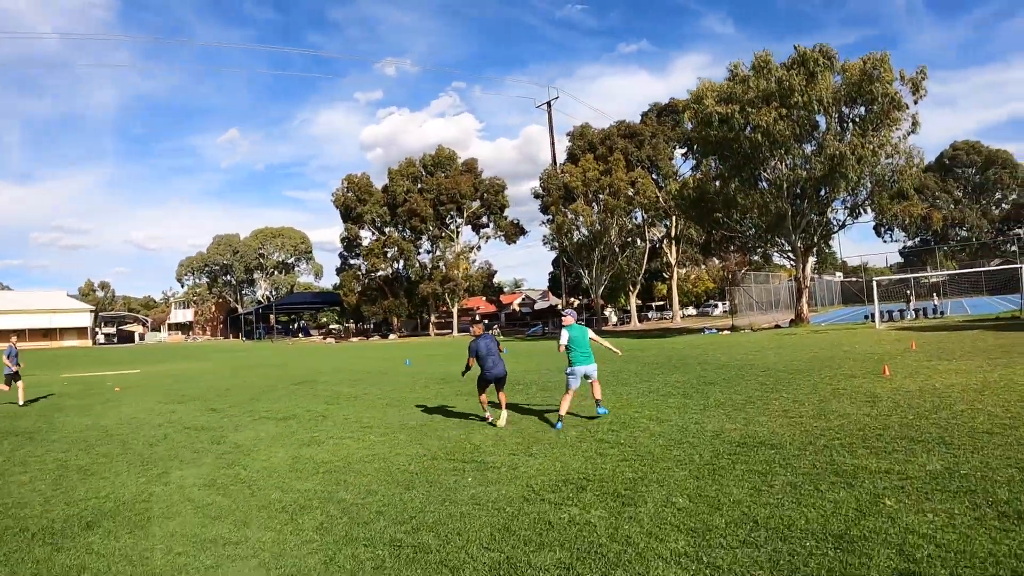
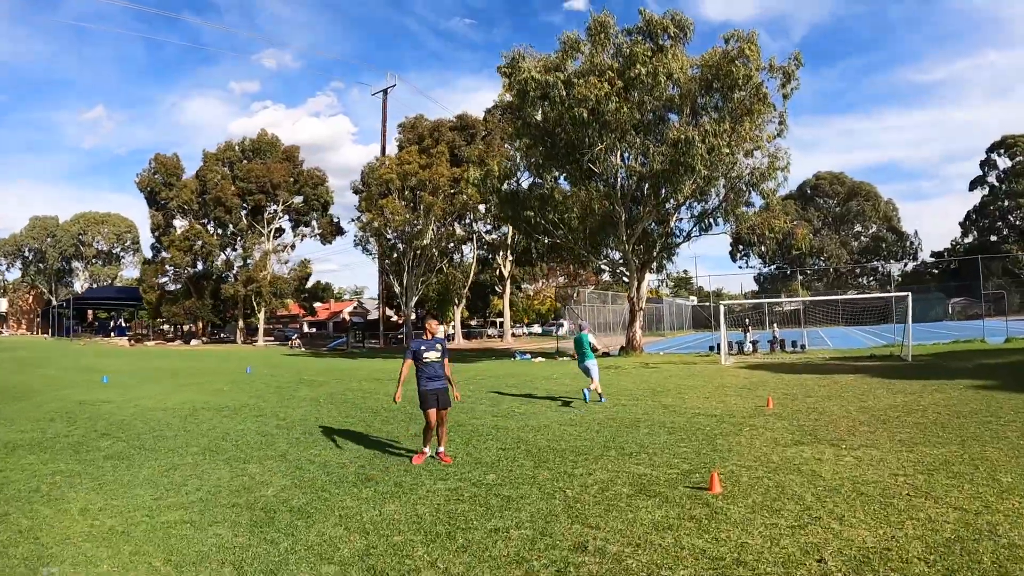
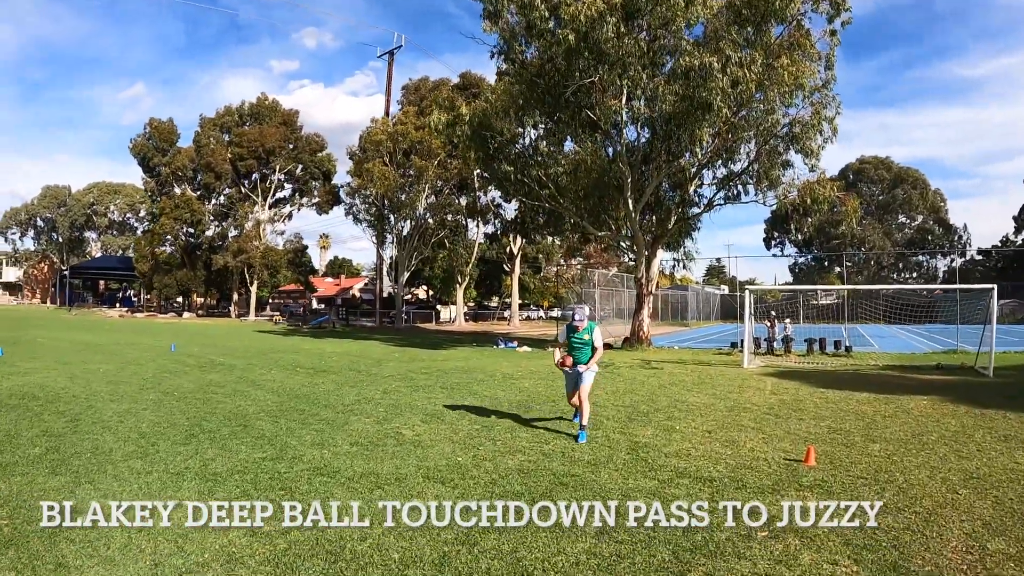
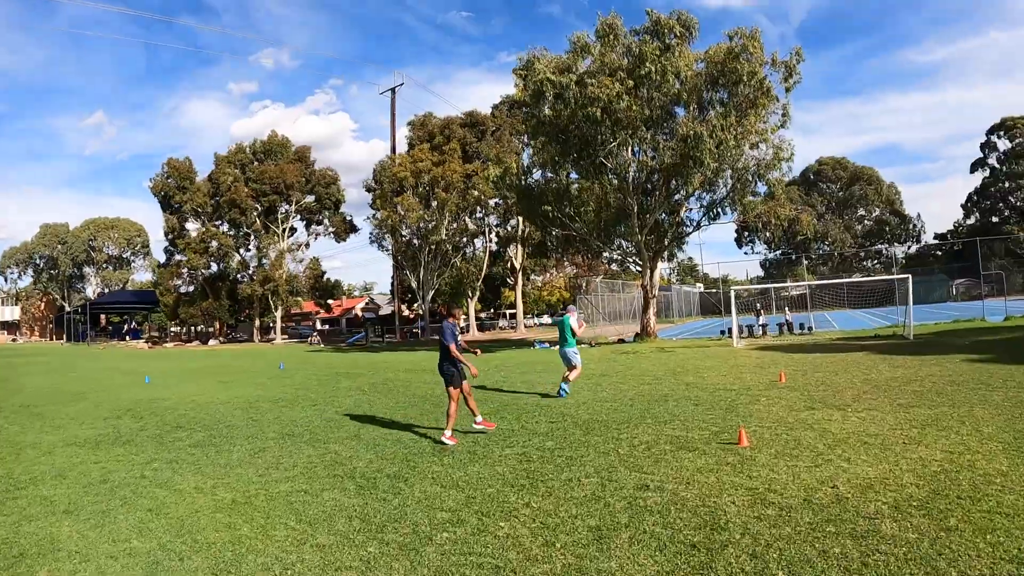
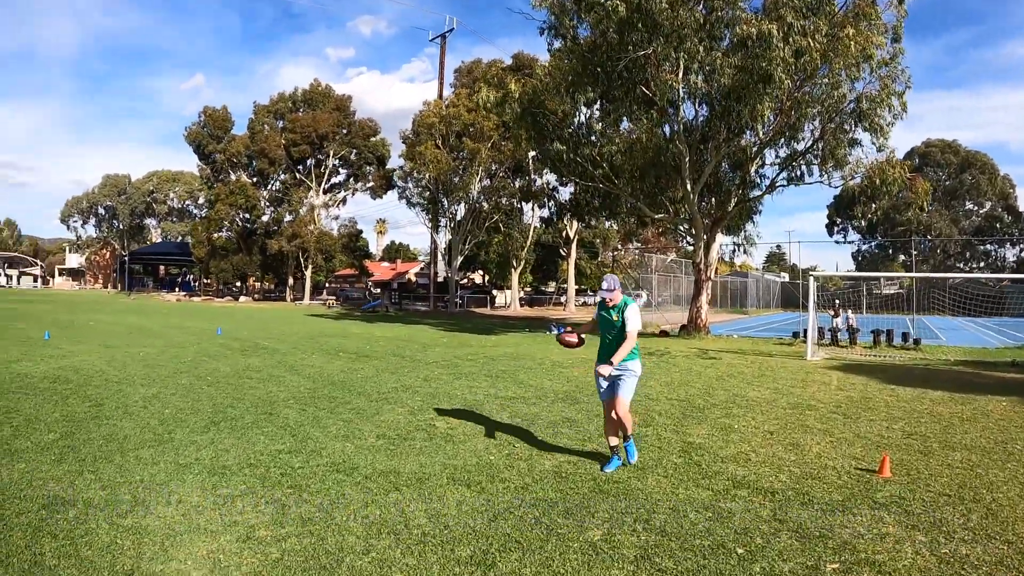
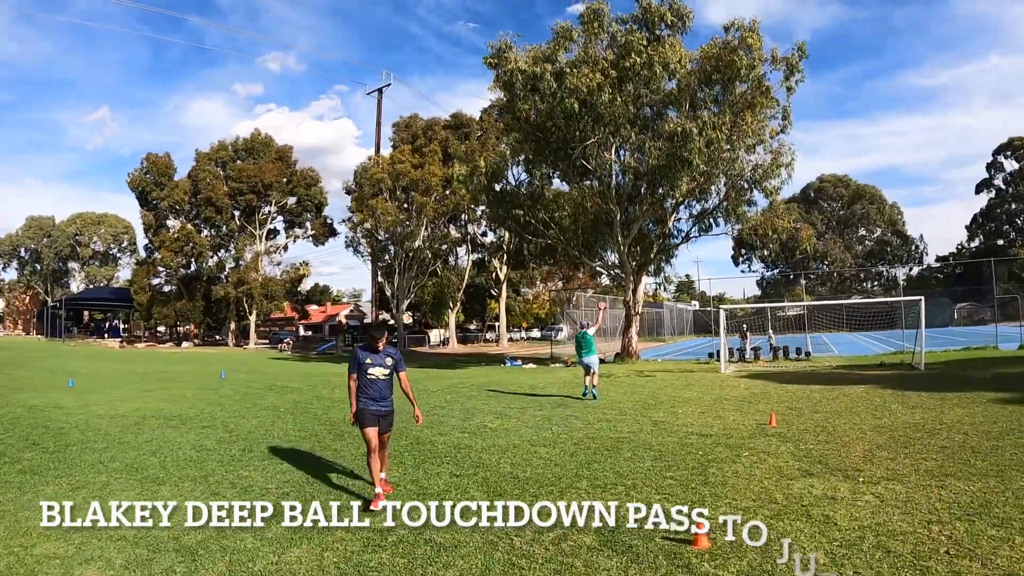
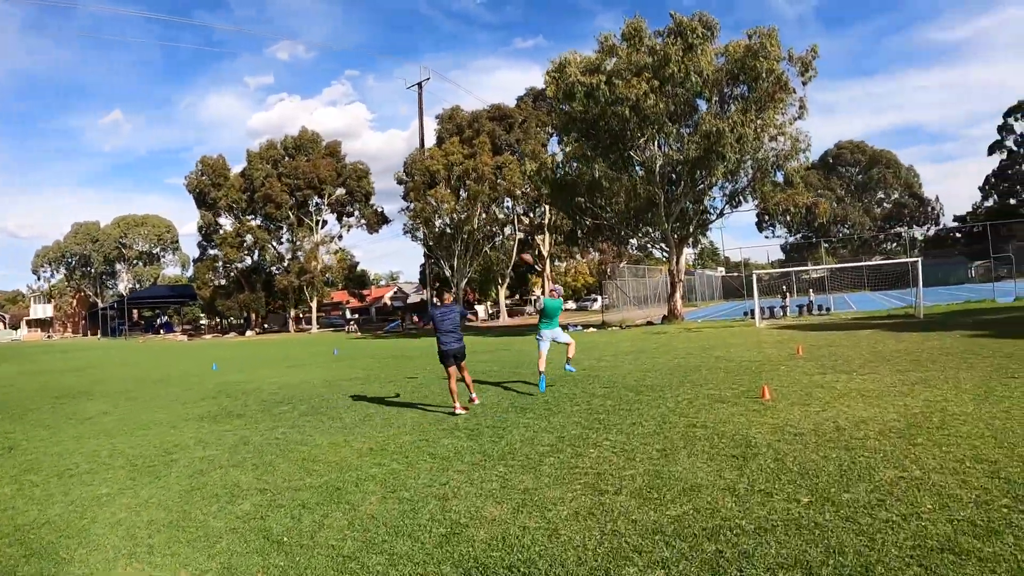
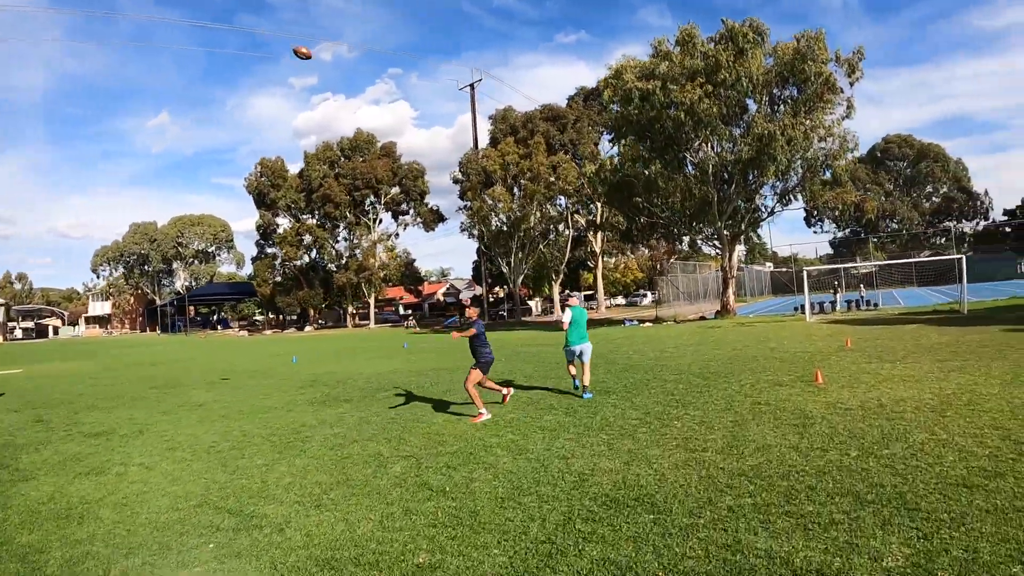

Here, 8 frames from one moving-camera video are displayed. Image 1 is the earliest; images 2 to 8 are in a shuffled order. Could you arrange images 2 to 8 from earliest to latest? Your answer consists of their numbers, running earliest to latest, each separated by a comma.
8, 7, 4, 2, 6, 3, 5
